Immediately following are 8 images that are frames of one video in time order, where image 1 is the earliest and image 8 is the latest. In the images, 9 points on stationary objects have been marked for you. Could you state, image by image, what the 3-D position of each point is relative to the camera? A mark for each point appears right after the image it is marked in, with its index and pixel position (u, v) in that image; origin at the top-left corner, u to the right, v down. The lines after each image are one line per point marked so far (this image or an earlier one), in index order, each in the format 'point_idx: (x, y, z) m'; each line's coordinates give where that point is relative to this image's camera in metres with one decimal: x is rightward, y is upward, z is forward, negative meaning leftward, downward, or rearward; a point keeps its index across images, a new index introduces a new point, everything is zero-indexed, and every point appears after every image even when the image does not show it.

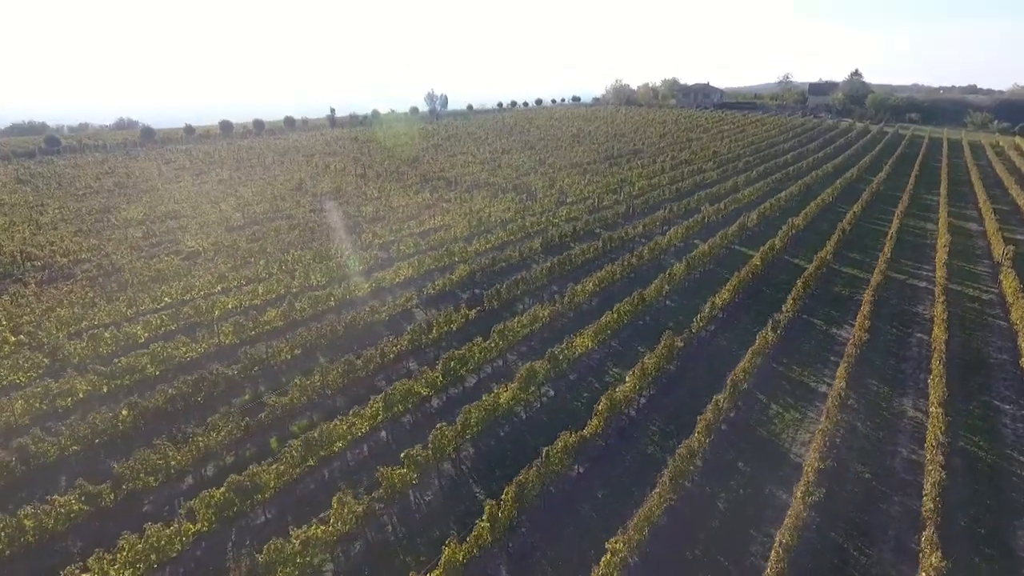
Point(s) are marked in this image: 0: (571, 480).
0: (+1.4, -4.6, +14.7) m
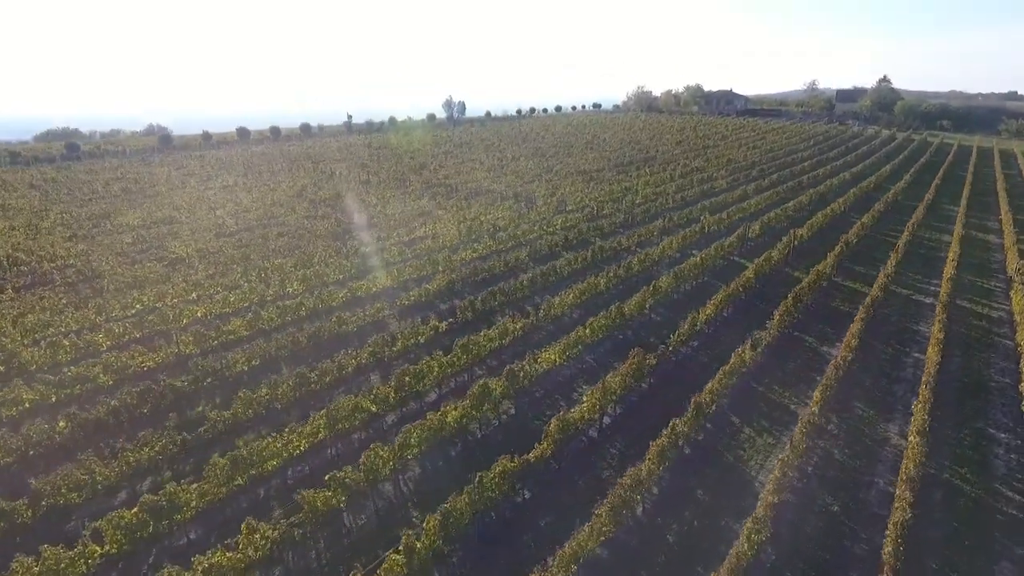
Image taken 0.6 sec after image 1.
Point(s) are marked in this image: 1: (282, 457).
0: (+0.1, -5.0, +14.0) m
1: (-5.2, -3.8, +13.9) m
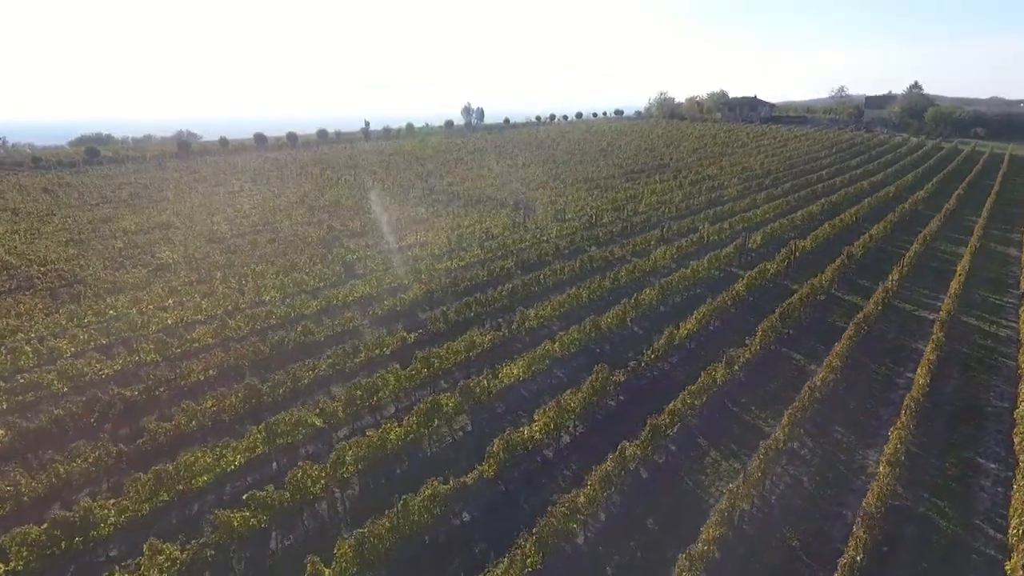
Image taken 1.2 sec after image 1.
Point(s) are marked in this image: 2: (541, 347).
0: (-1.3, -5.3, +13.3) m
1: (-6.6, -4.1, +13.5) m
2: (+1.0, -1.9, +19.8) m
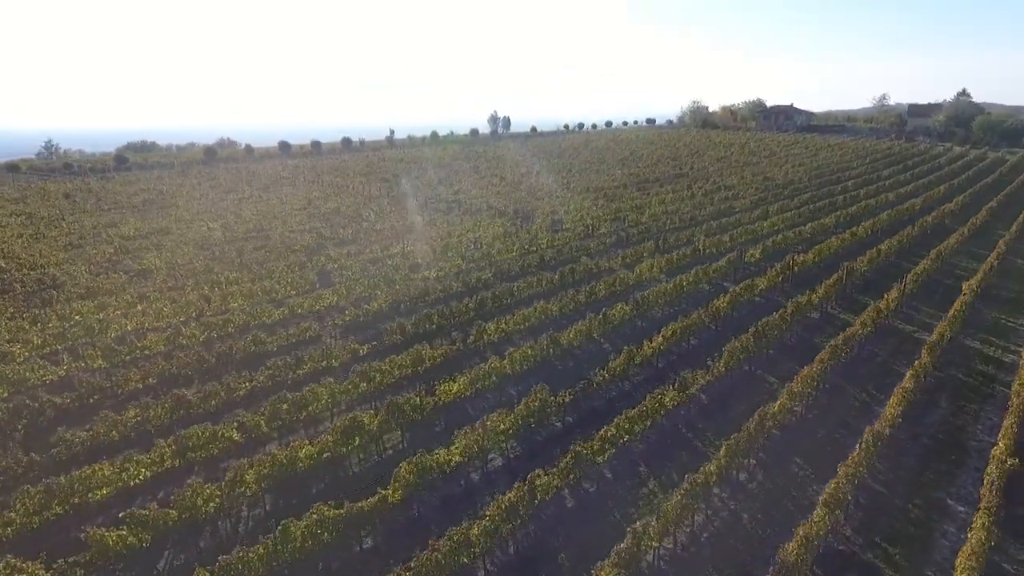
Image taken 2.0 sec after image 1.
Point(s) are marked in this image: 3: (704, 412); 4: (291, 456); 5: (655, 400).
0: (-3.4, -5.6, +12.7) m
1: (-8.6, -4.3, +13.2) m
2: (-0.6, -2.3, +19.1) m
3: (+5.8, -3.7, +18.4) m
4: (-5.0, -3.8, +14.0) m
5: (+3.9, -3.1, +16.6) m
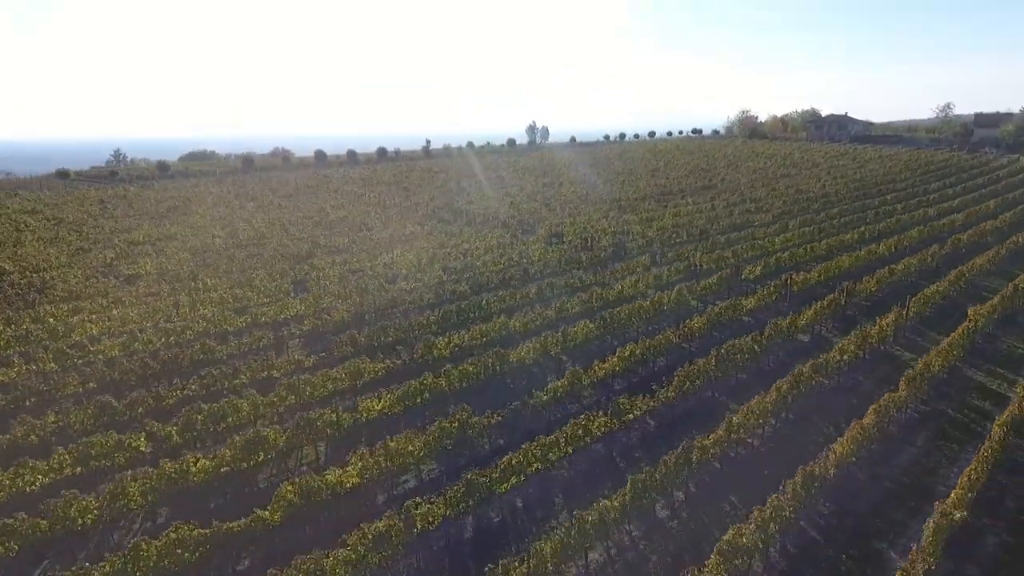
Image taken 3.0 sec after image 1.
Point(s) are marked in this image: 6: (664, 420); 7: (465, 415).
0: (-5.9, -5.8, +12.3) m
1: (-11.0, -4.4, +13.3) m
2: (-2.5, -2.7, +18.5) m
3: (+3.8, -4.3, +17.2) m
4: (-7.4, -4.1, +13.8) m
5: (+1.7, -3.6, +15.6) m
6: (+4.5, -3.9, +18.1) m
7: (-1.2, -3.3, +15.9) m
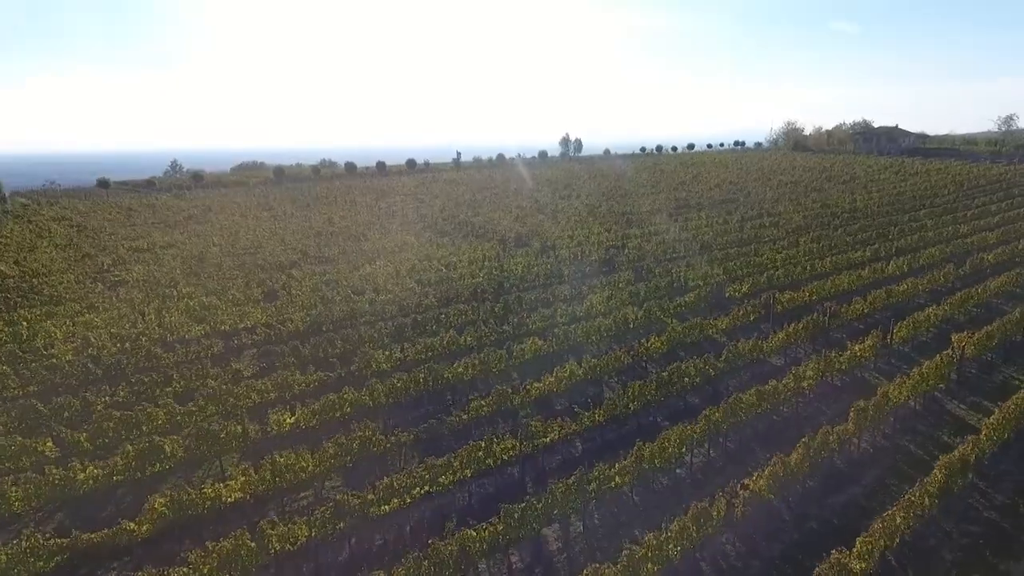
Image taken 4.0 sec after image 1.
0: (-8.6, -6.0, +12.2) m
1: (-13.6, -4.5, +13.6) m
2: (-4.7, -3.1, +18.2) m
3: (+1.4, -4.8, +16.4) m
4: (-9.9, -4.3, +13.9) m
5: (-0.7, -4.0, +14.9) m
6: (+2.2, -4.4, +17.3) m
7: (-3.6, -3.7, +15.5) m
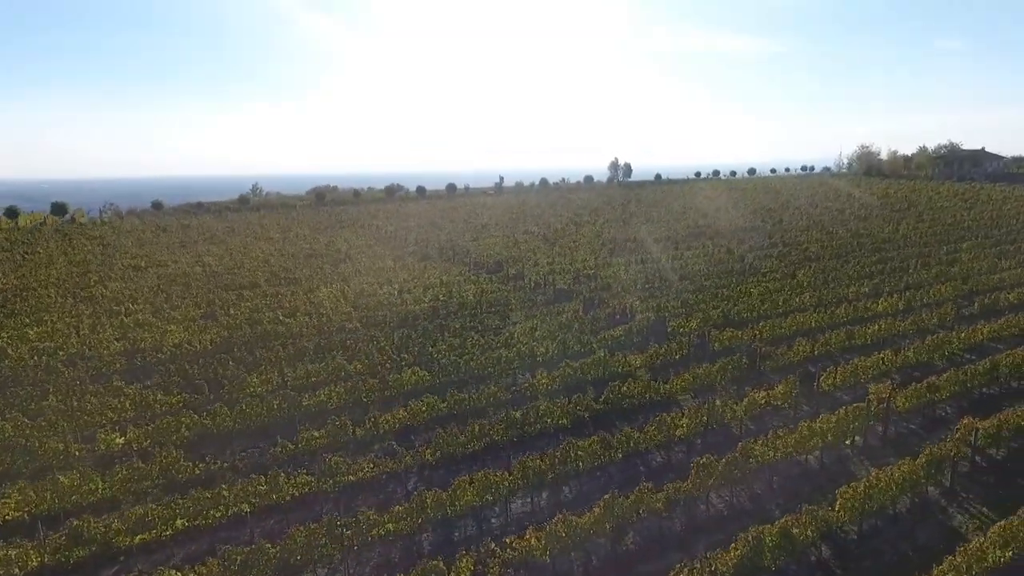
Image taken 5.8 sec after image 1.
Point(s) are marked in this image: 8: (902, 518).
0: (-13.9, -6.3, +12.6) m
1: (-18.7, -4.8, +14.7) m
2: (-9.2, -3.8, +18.1) m
3: (-3.4, -5.5, +15.5) m
4: (-15.0, -4.7, +14.5) m
5: (-5.7, -4.6, +14.4) m
6: (-2.5, -5.2, +16.3) m
7: (-8.4, -4.3, +15.4) m
8: (+9.5, -5.6, +15.0) m
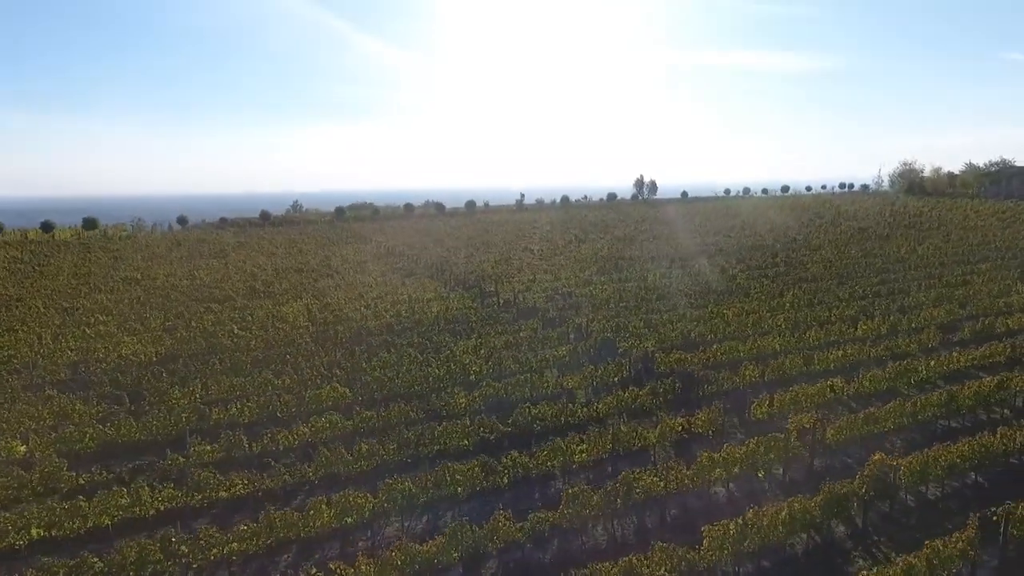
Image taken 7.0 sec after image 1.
0: (-17.2, -6.5, +13.1) m
1: (-21.8, -5.0, +15.6) m
2: (-12.1, -4.1, +18.3) m
3: (-6.5, -5.9, +15.3) m
4: (-18.1, -4.8, +15.1) m
5: (-8.9, -4.9, +14.3) m
6: (-5.5, -5.6, +16.0) m
7: (-11.5, -4.6, +15.5) m
8: (+6.4, -6.2, +13.8) m
